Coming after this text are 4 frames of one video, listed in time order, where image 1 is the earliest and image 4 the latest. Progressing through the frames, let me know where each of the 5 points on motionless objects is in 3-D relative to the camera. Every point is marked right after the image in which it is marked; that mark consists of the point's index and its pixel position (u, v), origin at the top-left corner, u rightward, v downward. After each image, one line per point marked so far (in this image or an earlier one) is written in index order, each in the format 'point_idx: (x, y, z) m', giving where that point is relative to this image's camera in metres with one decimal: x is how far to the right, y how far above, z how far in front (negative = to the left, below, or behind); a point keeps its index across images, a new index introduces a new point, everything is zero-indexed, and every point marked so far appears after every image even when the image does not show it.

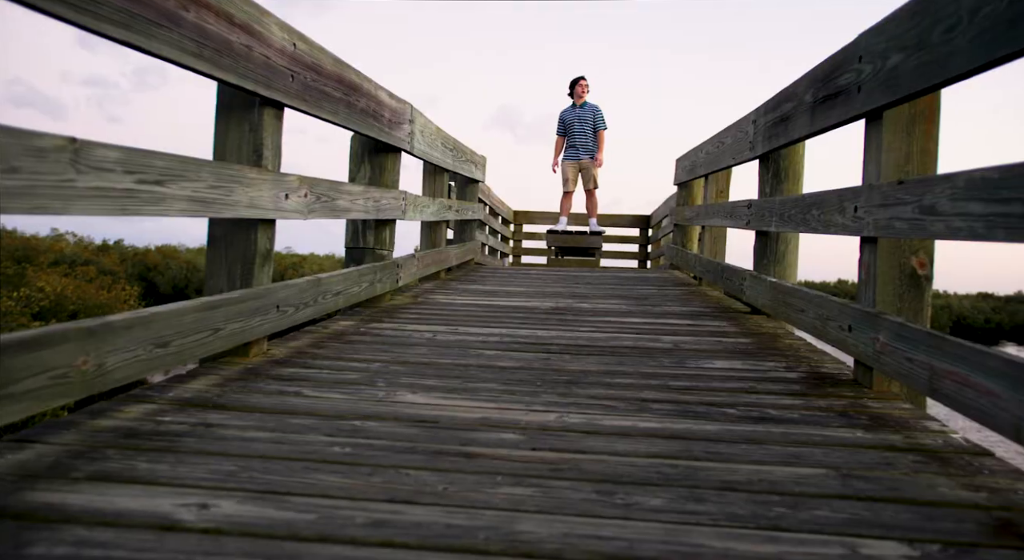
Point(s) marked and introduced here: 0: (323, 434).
0: (-0.5, -0.4, +1.4) m
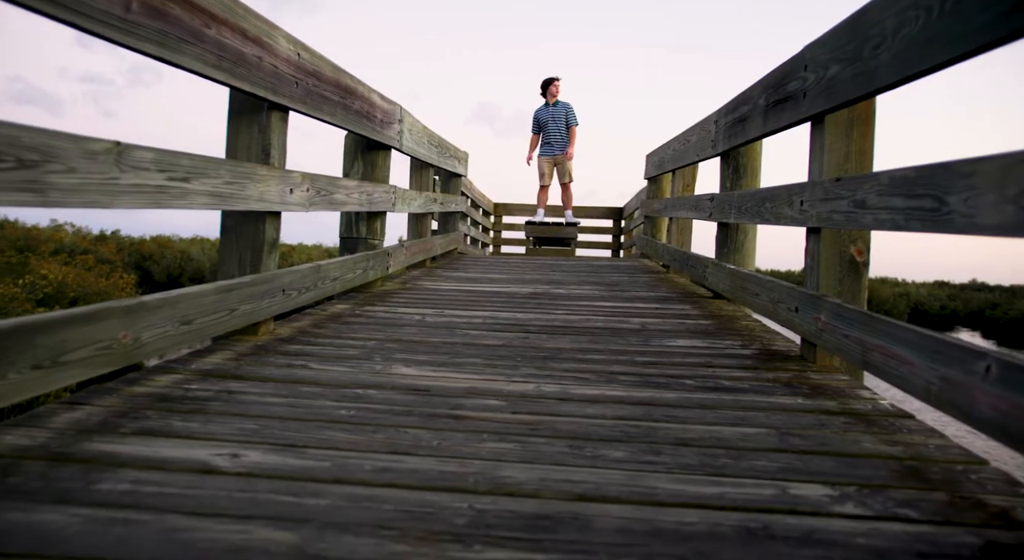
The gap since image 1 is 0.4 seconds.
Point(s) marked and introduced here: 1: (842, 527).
0: (-0.5, -0.3, +1.6) m
1: (+0.6, -0.4, +1.1) m
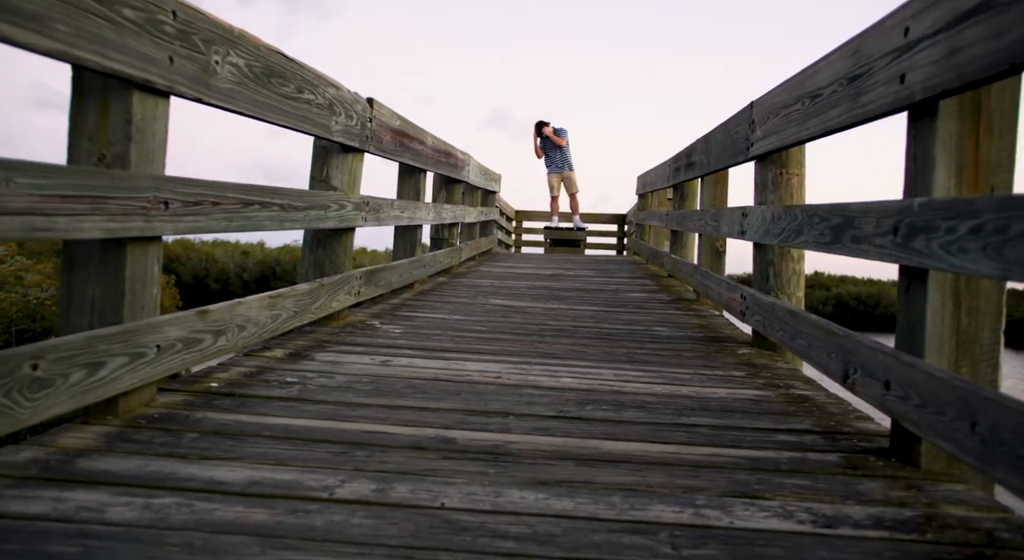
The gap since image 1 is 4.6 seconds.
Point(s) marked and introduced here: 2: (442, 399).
0: (-0.3, -0.2, +3.8) m
1: (+0.8, -0.3, +3.2) m
2: (-0.2, -0.4, +1.9) m
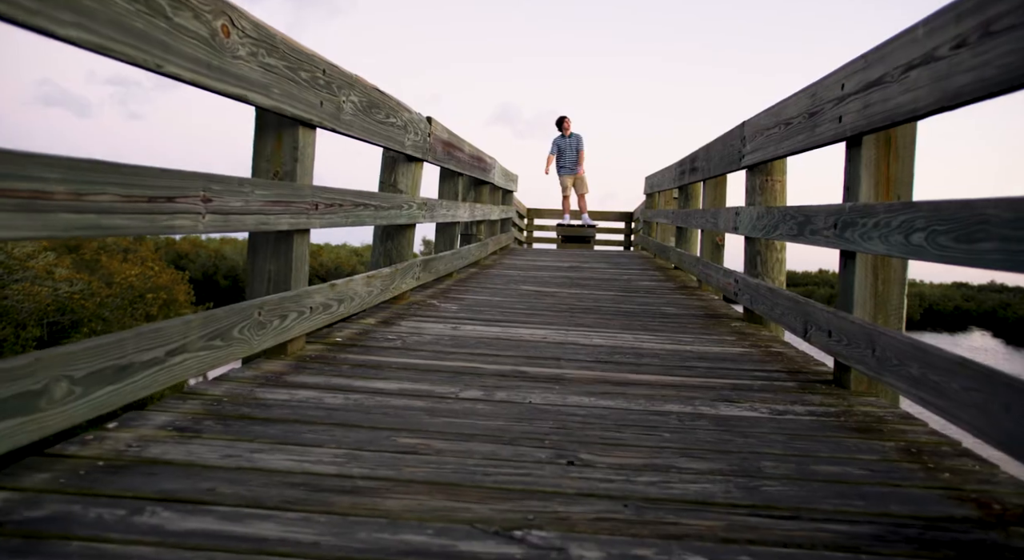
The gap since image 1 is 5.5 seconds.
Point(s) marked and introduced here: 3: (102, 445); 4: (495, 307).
0: (0.0, -0.1, +4.5) m
1: (+1.0, -0.2, +3.9) m
2: (0.0, -0.3, +2.6) m
3: (-0.9, -0.4, +1.4) m
4: (-0.1, -0.2, +3.8) m
